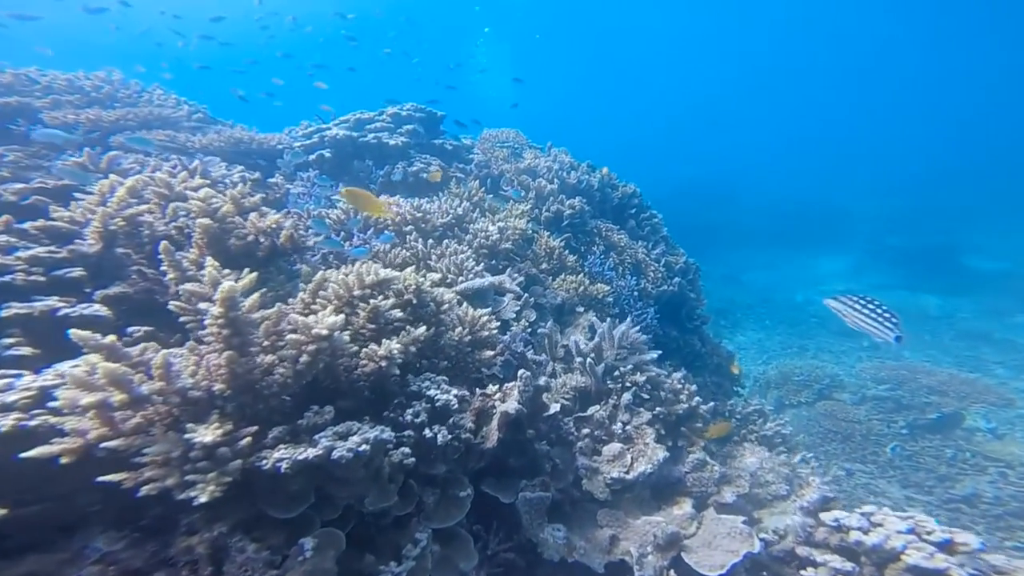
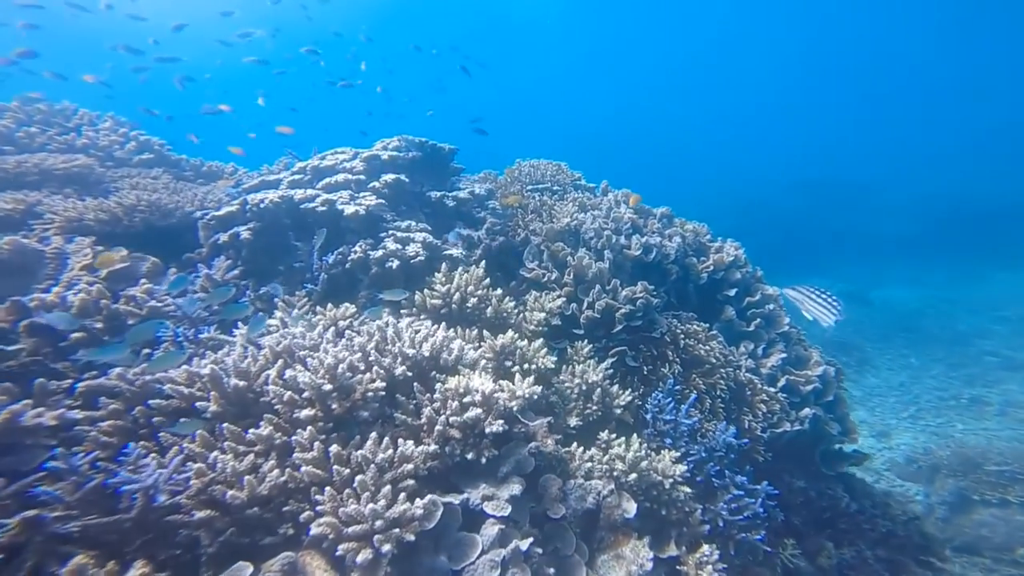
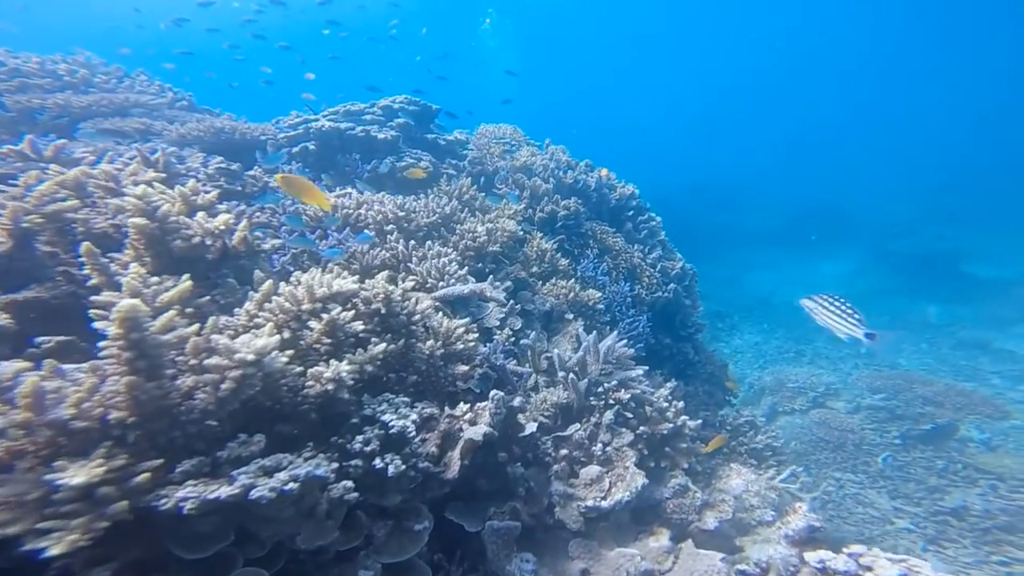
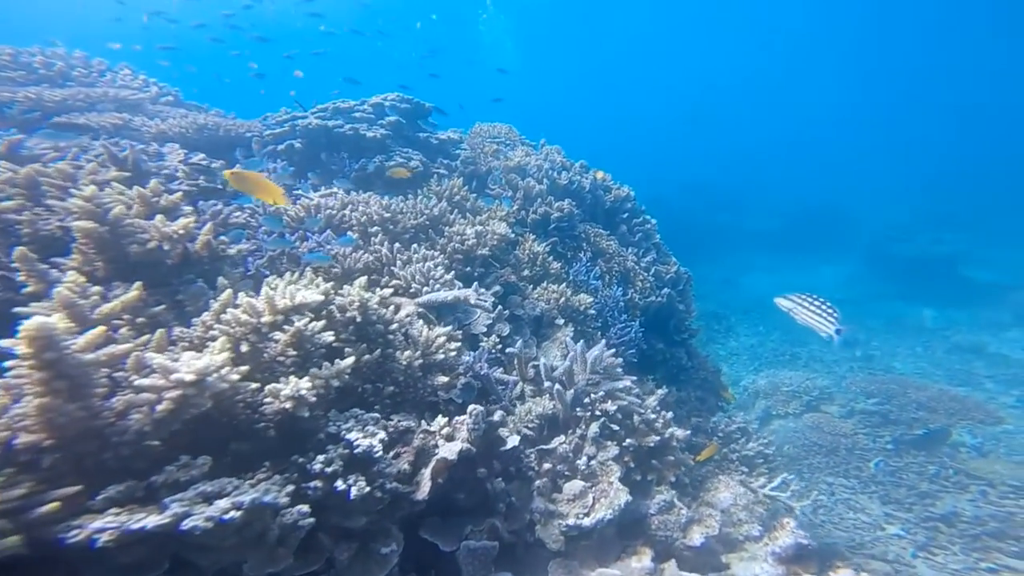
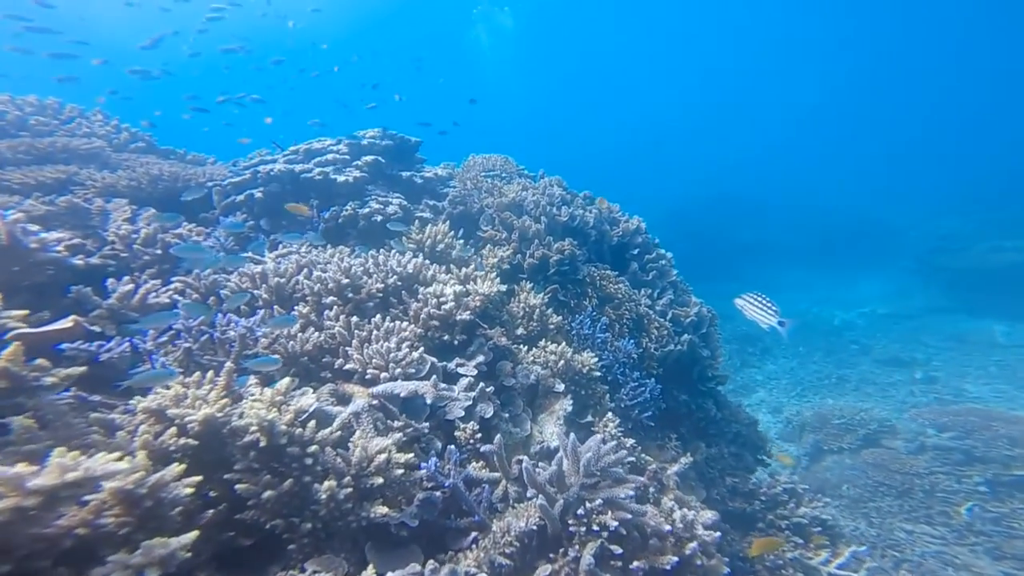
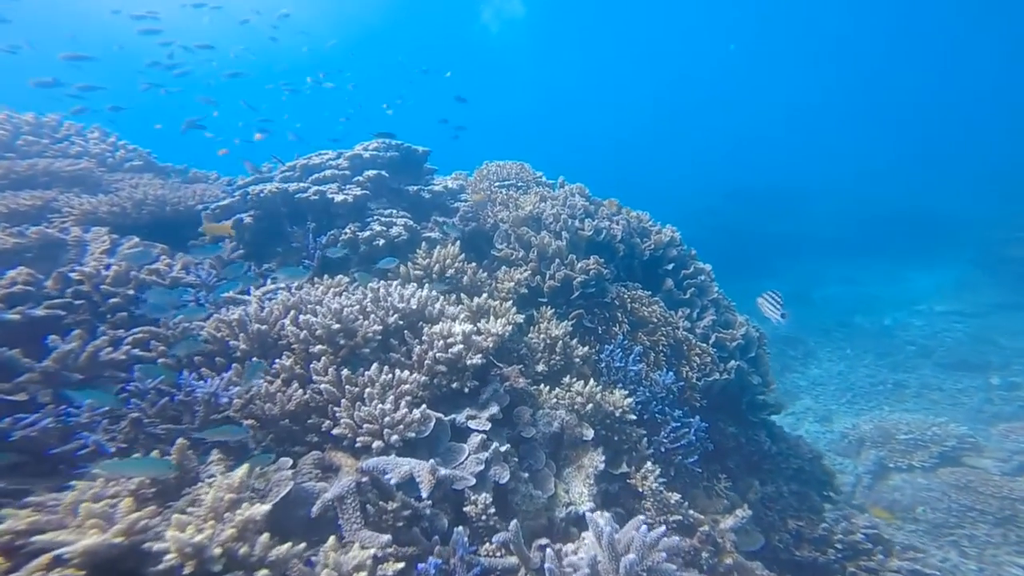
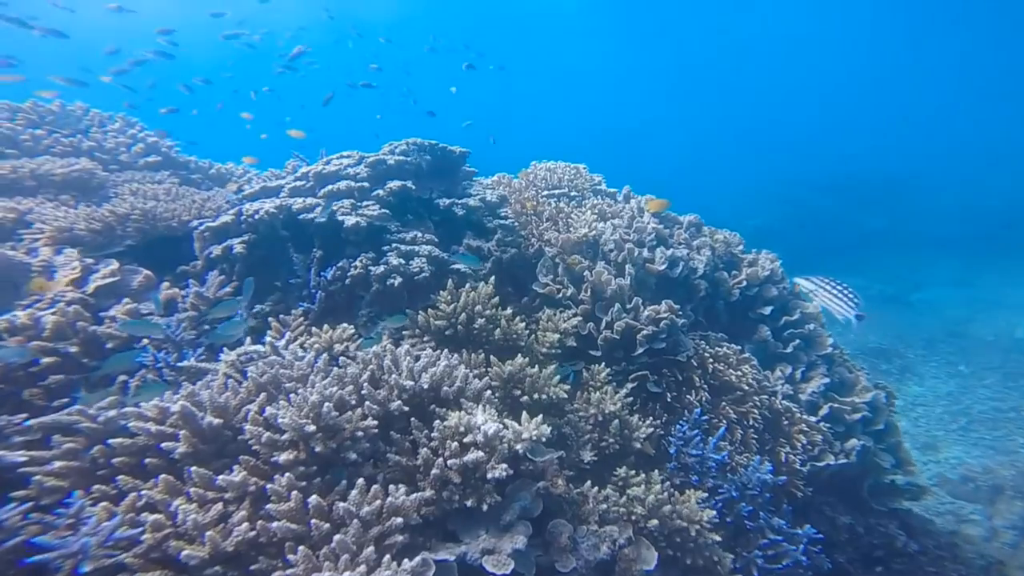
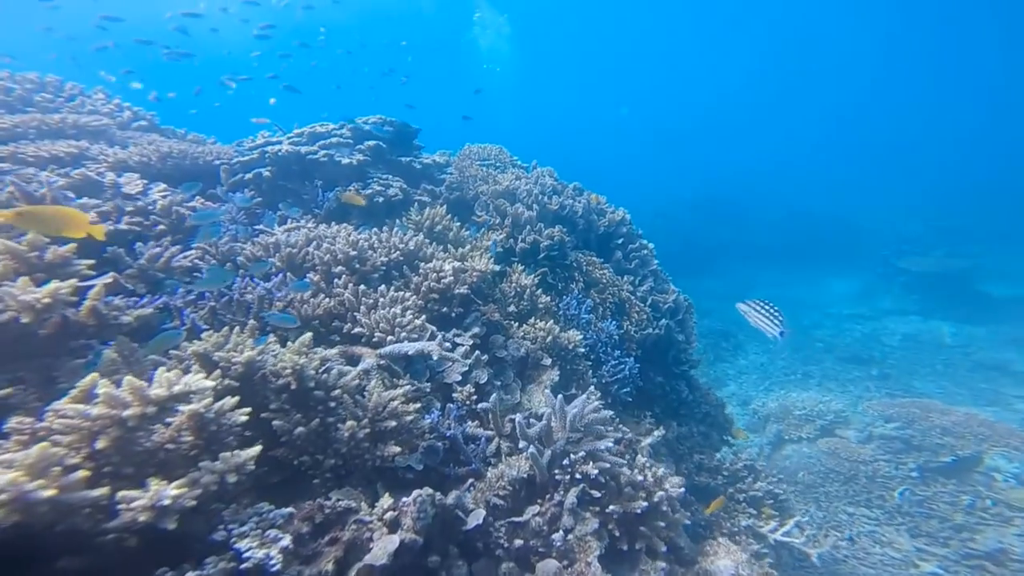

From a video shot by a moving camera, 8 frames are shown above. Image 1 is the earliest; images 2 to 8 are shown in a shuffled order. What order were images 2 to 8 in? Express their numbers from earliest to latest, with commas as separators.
3, 4, 8, 5, 6, 2, 7
